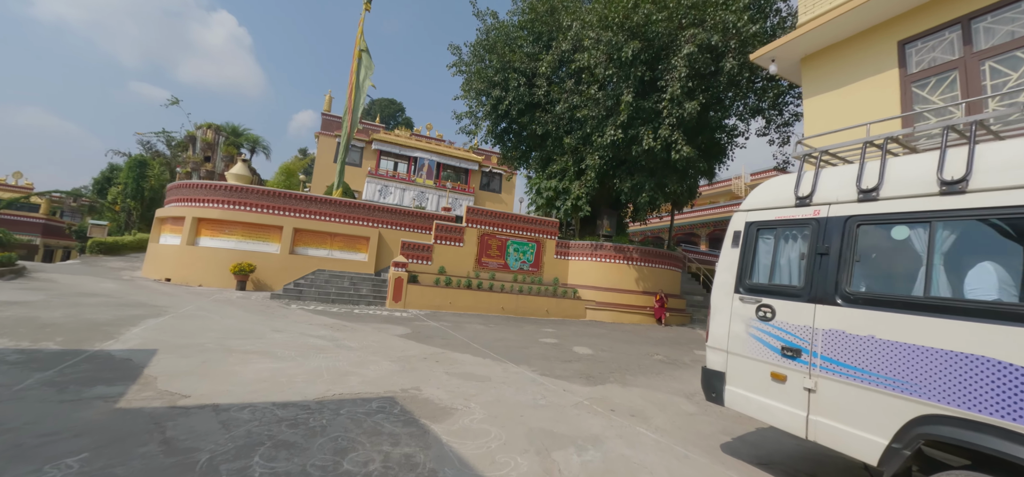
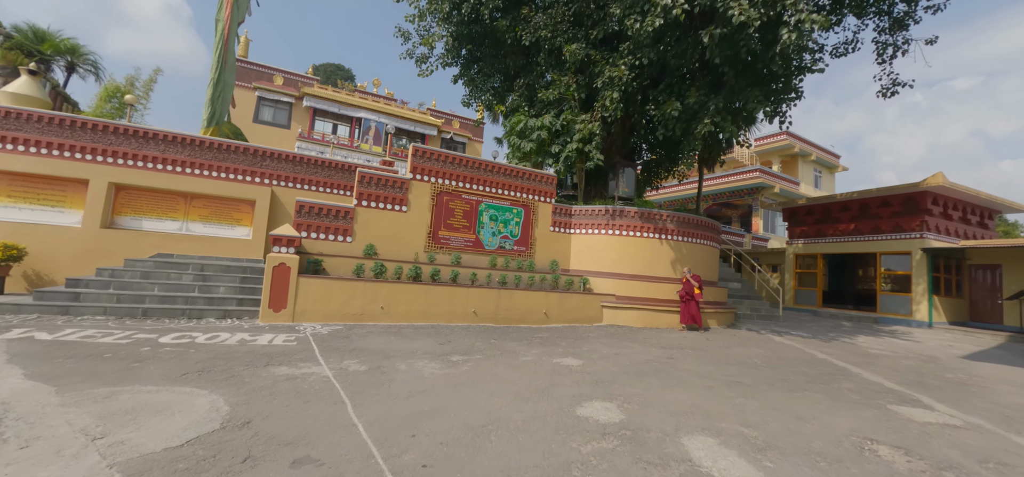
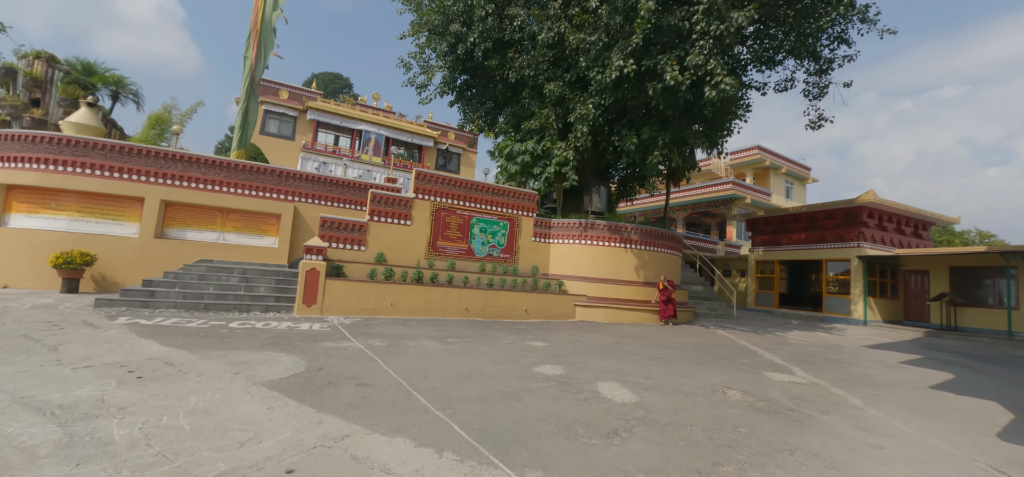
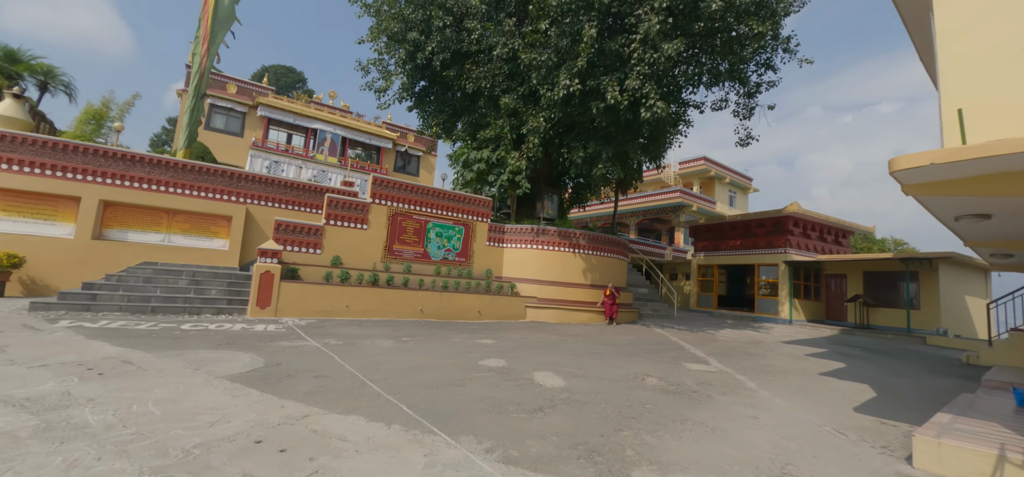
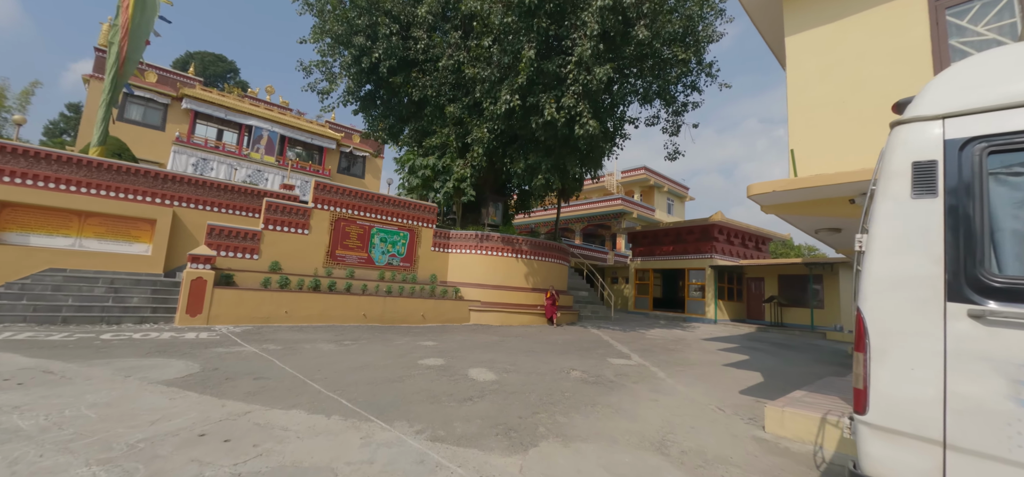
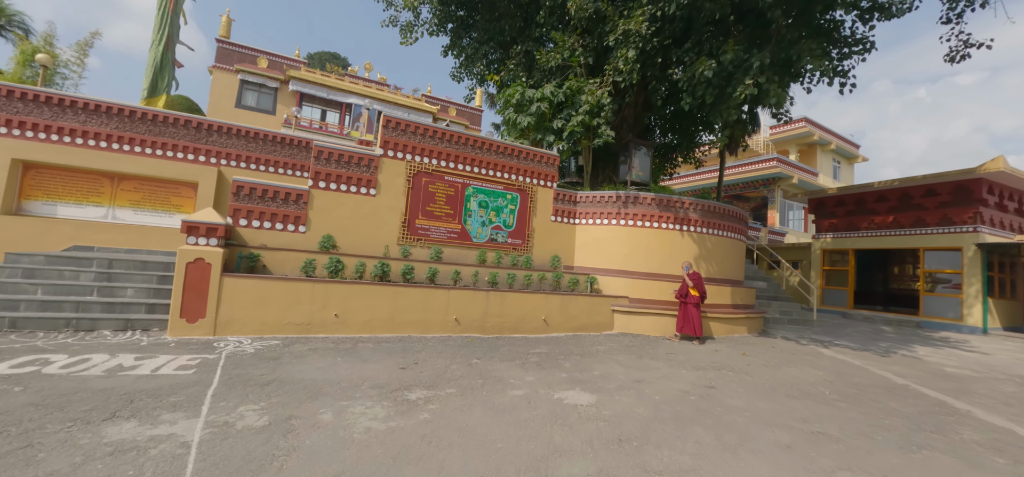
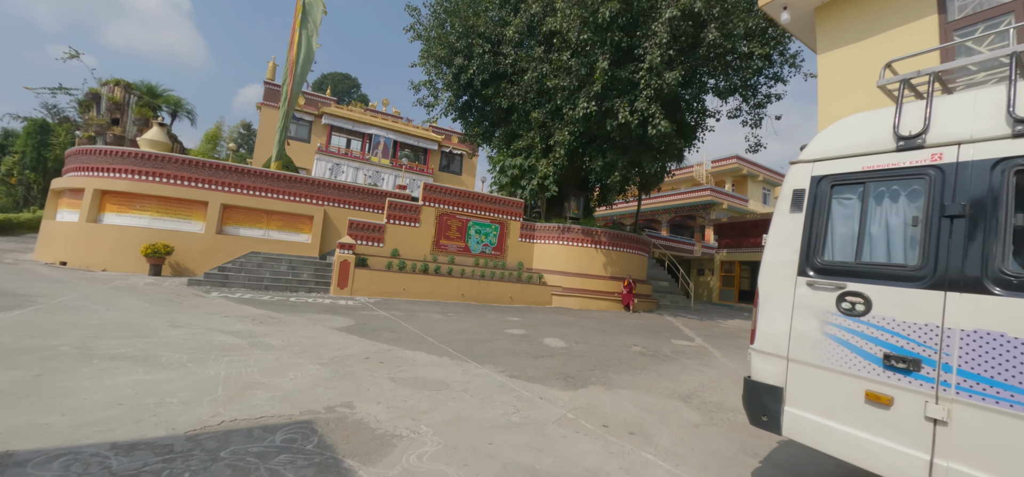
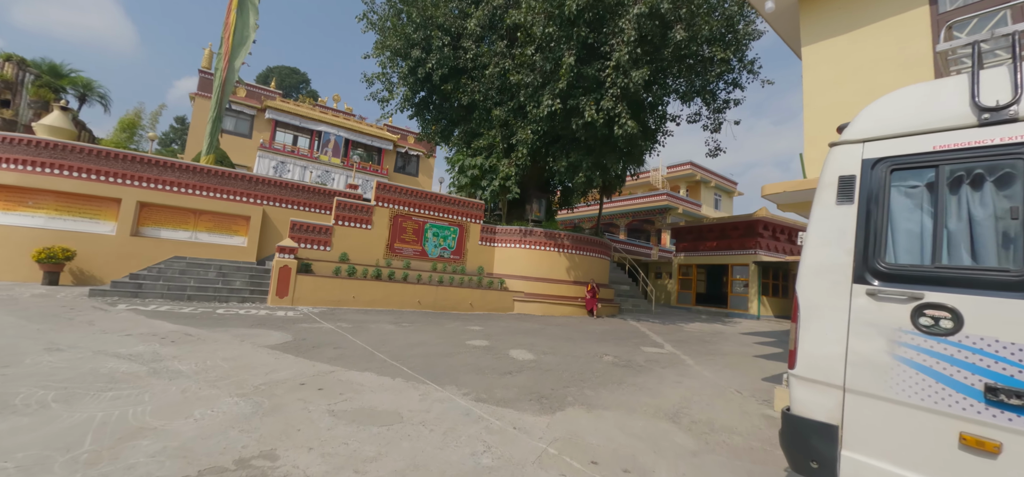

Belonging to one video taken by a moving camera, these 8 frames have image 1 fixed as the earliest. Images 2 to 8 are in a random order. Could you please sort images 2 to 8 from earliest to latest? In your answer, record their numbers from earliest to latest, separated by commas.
7, 8, 5, 4, 3, 2, 6
